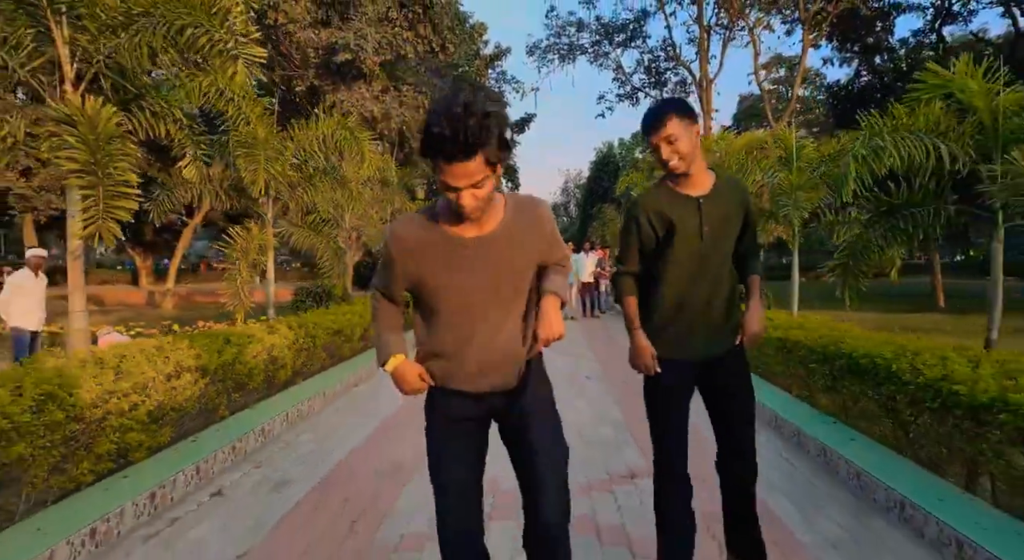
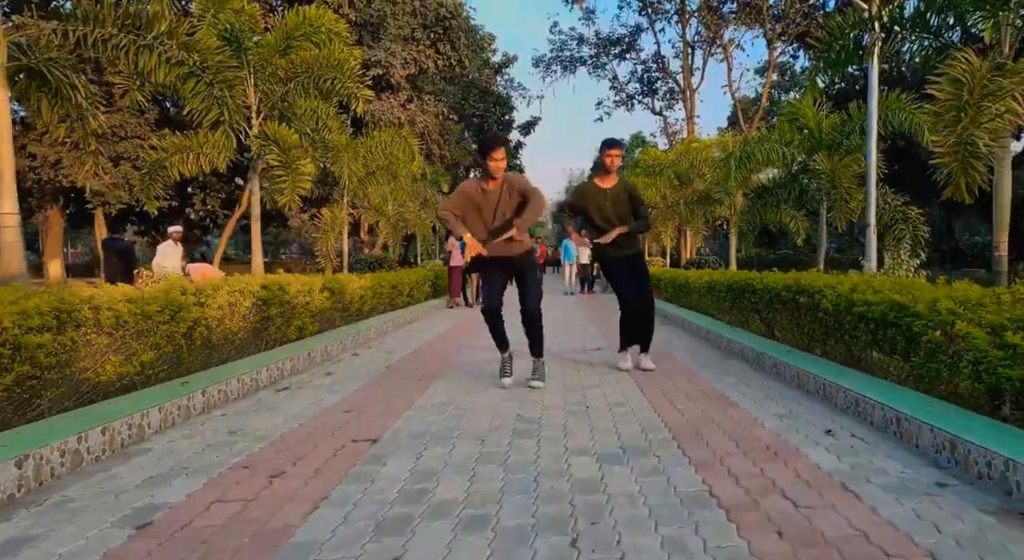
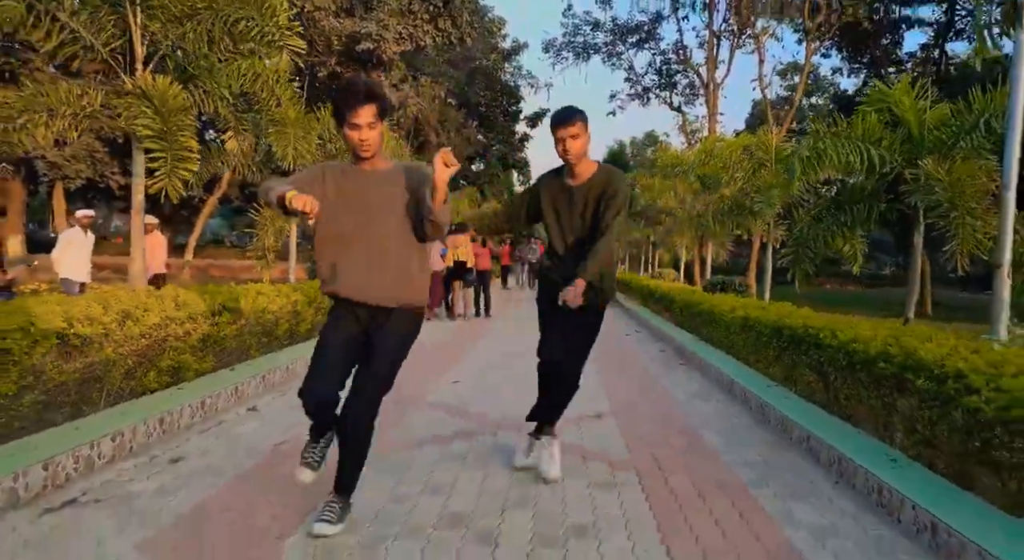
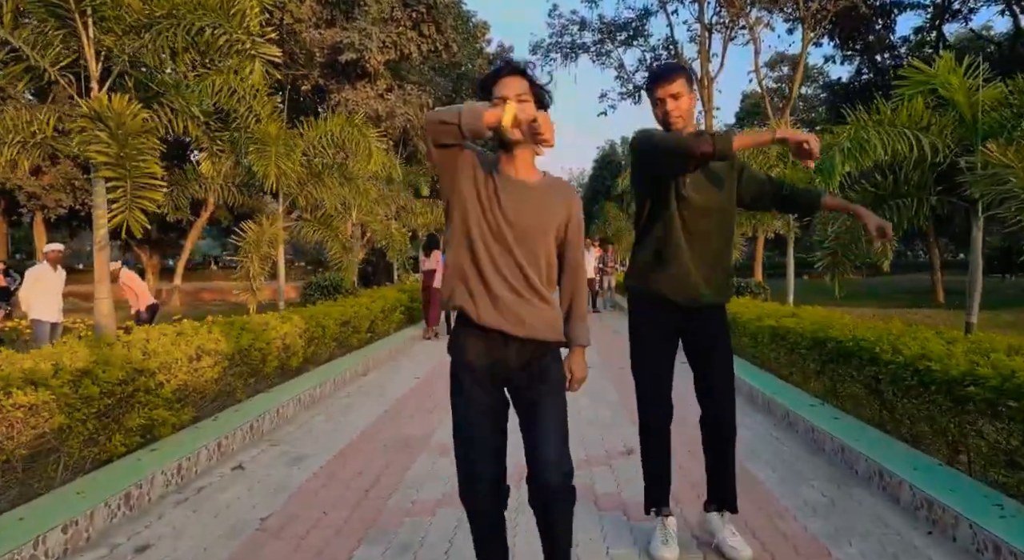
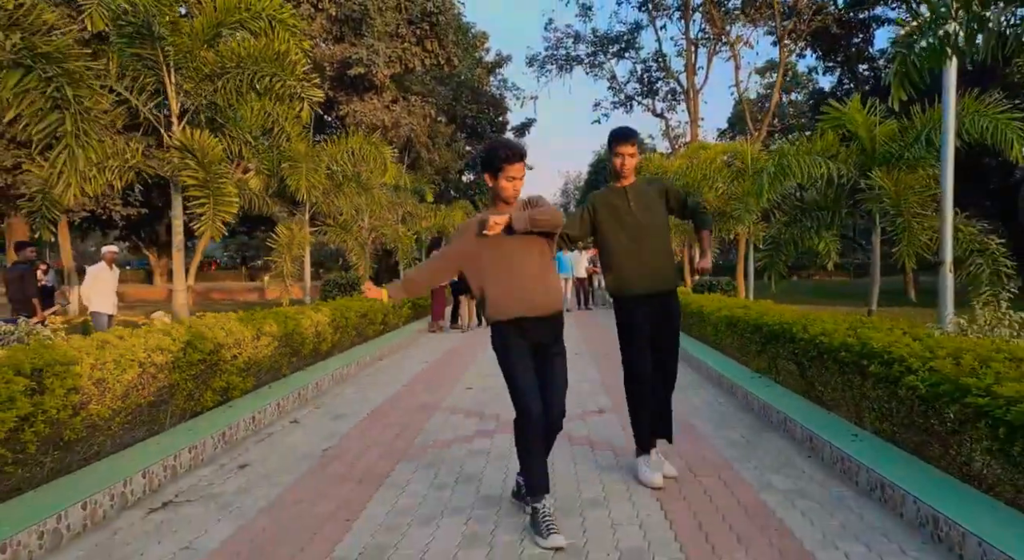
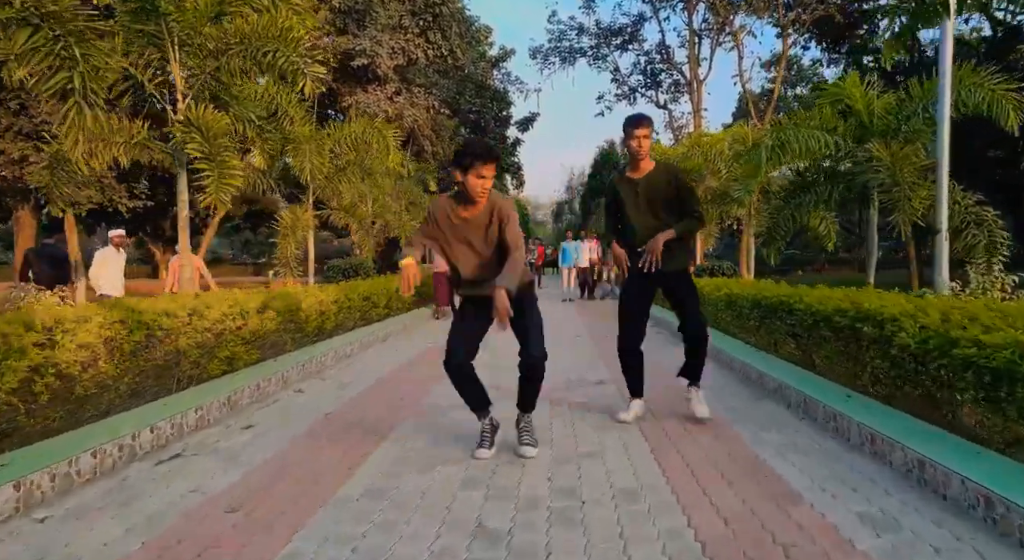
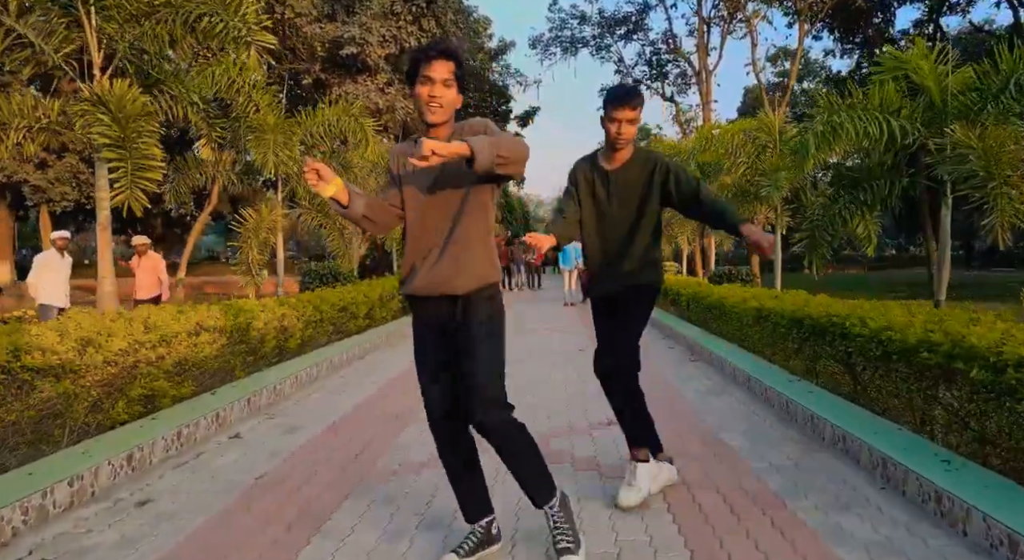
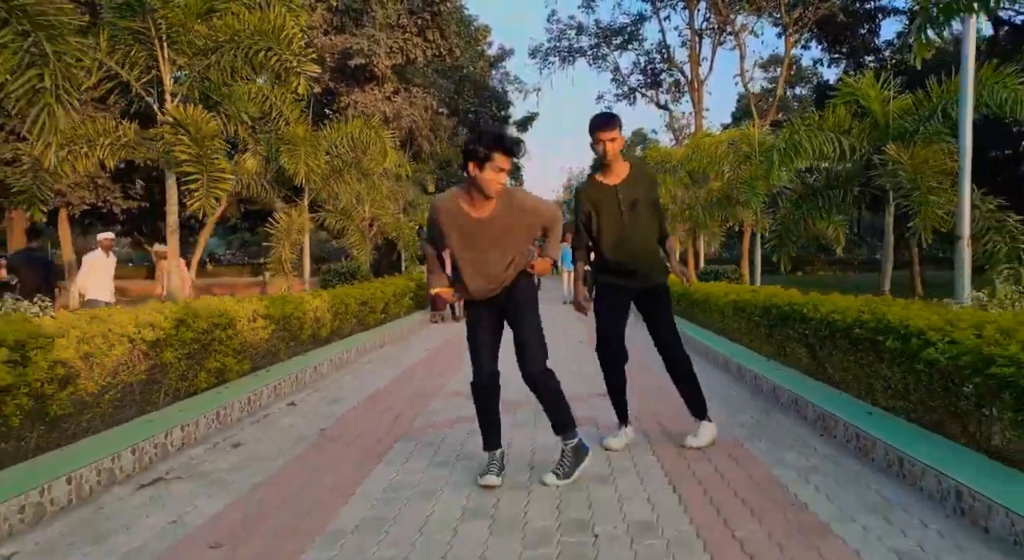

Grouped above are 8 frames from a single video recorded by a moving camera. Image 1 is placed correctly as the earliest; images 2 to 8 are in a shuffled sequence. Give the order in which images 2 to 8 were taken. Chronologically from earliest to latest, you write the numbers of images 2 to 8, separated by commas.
5, 4, 8, 2, 6, 7, 3
